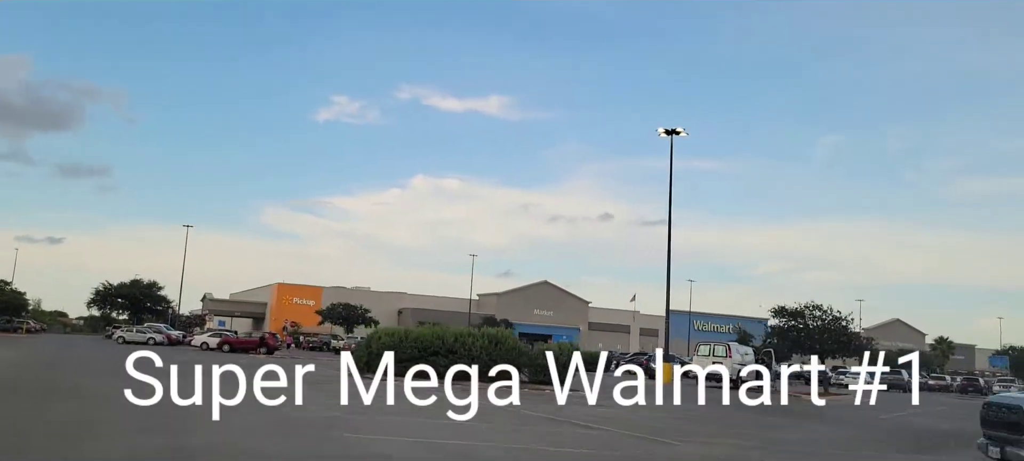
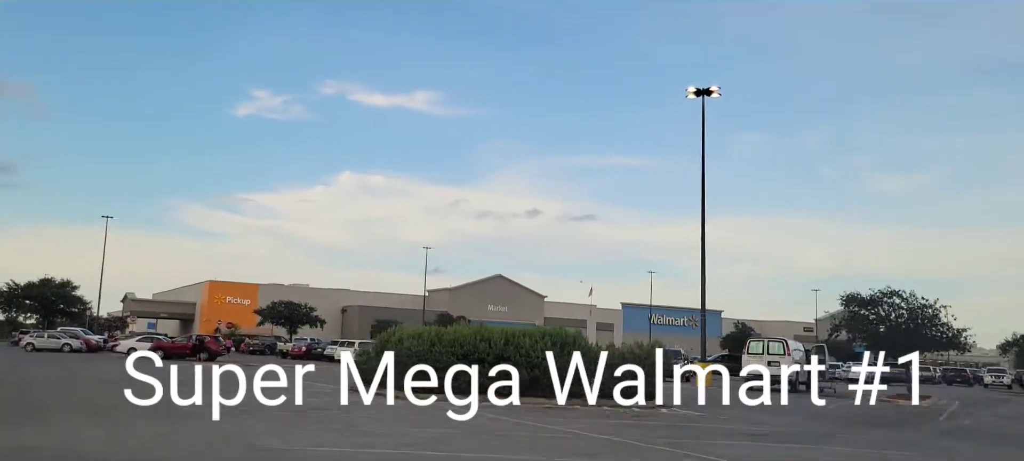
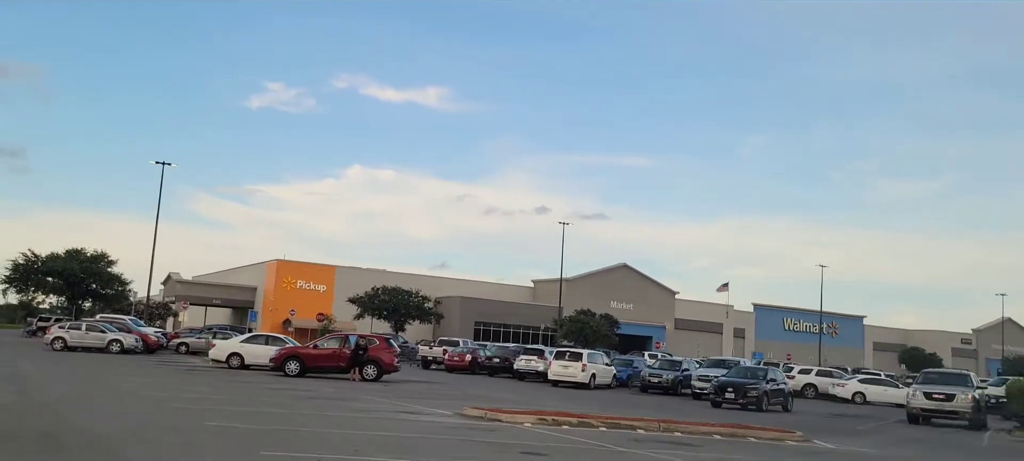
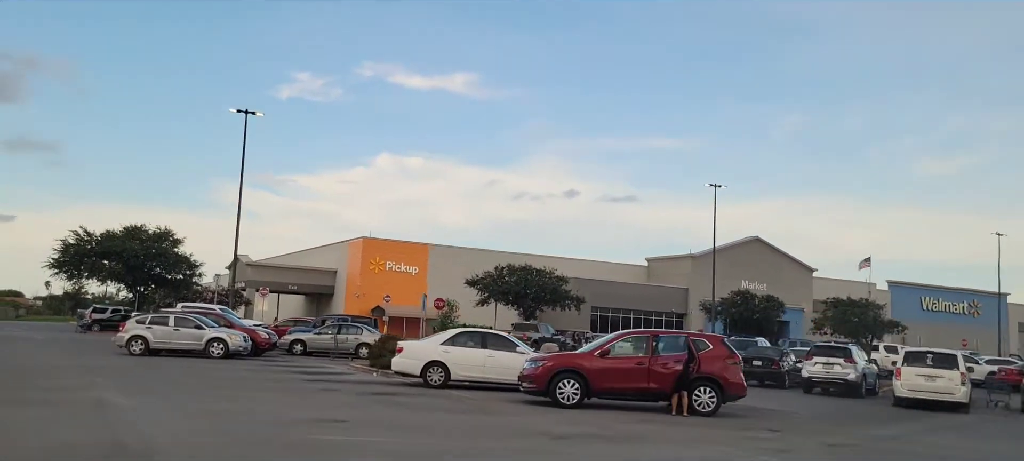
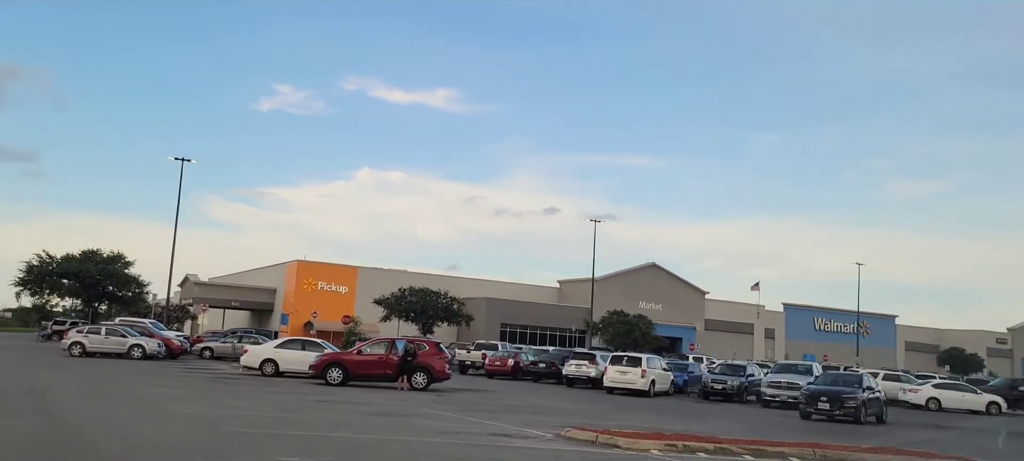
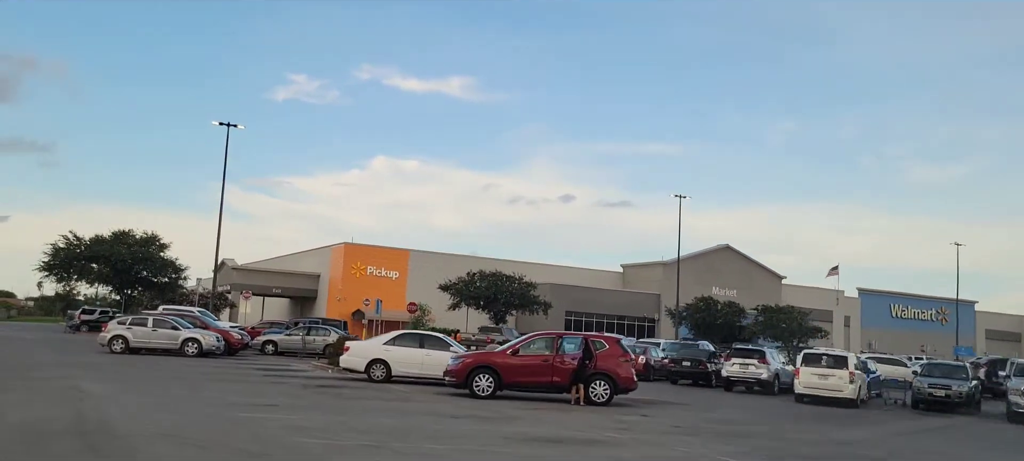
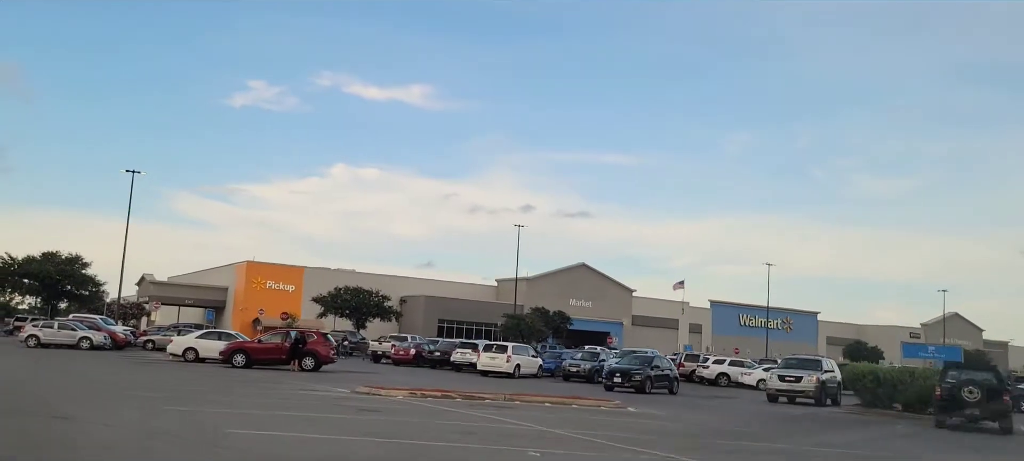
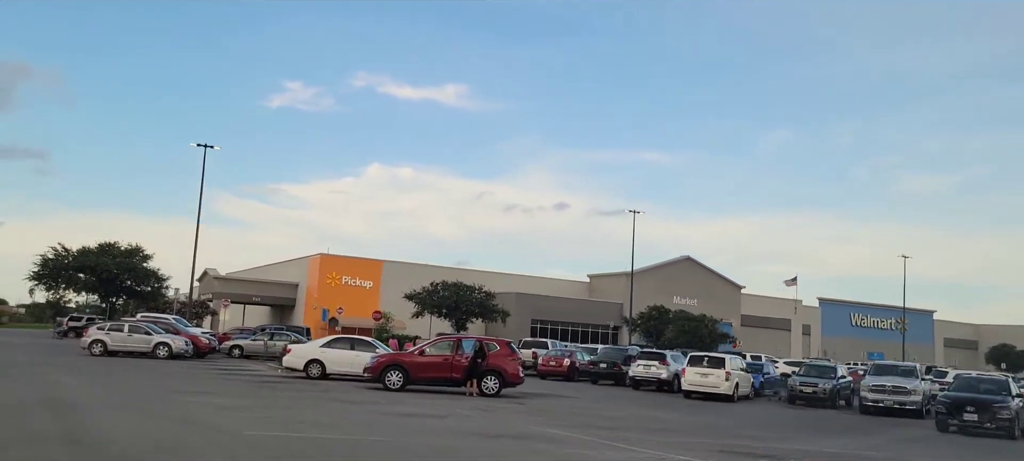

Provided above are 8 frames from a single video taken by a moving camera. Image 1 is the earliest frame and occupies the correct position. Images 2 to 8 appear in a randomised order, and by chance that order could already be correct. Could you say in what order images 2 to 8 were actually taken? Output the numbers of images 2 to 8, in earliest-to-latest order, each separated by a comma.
2, 7, 3, 5, 8, 6, 4
